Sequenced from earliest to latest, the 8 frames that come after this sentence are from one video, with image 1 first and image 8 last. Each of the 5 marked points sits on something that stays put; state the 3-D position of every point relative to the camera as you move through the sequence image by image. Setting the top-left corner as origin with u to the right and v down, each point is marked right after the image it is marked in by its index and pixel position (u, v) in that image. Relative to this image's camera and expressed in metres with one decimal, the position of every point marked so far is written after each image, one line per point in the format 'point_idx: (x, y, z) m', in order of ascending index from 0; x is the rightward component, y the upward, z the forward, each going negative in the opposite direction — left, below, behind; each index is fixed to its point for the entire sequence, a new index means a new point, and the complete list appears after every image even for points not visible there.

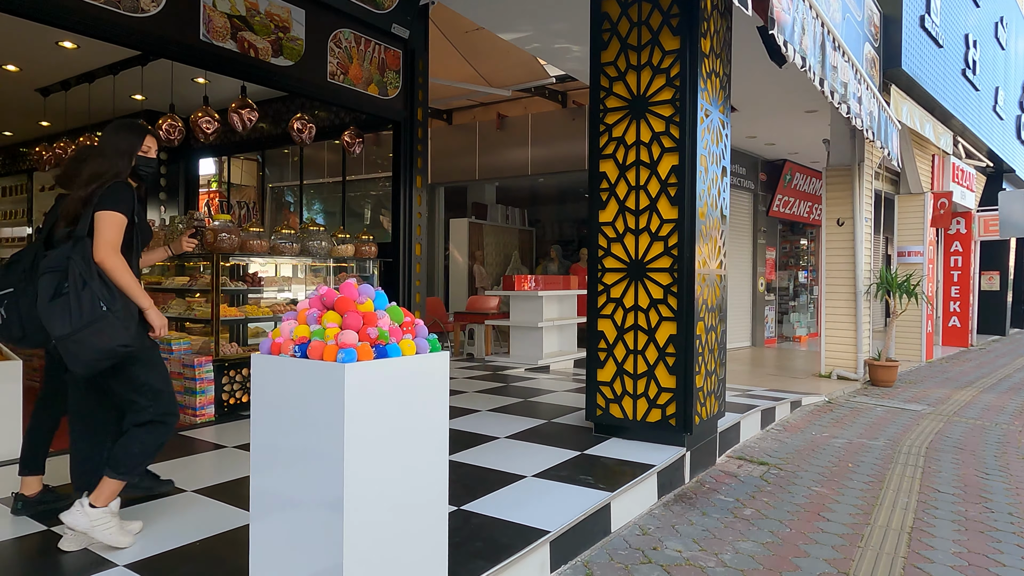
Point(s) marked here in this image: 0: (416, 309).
0: (-0.8, -0.2, +5.3) m
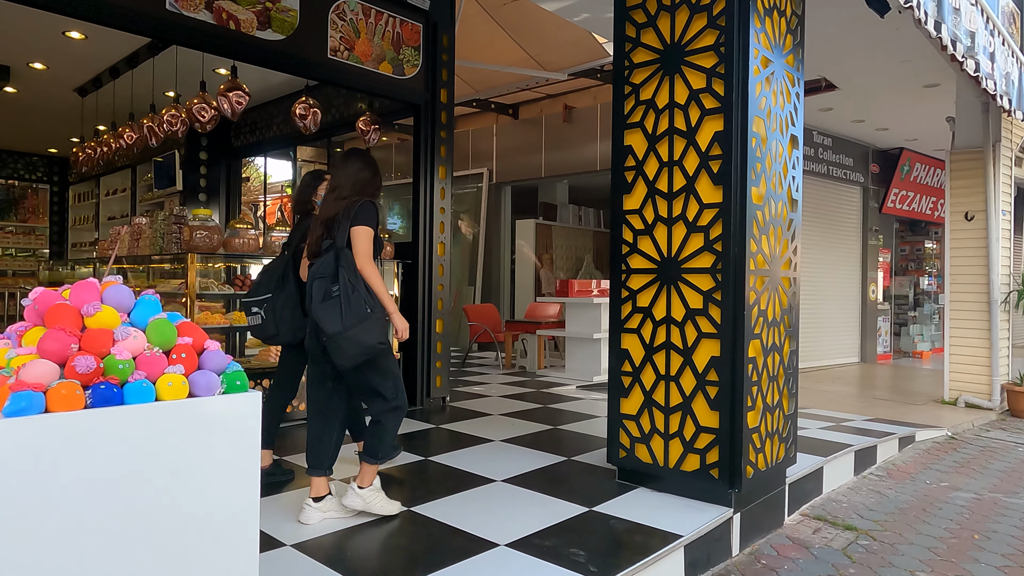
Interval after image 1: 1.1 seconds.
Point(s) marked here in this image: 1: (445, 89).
0: (-0.5, -0.2, +4.6) m
1: (-0.5, +1.4, +4.7) m
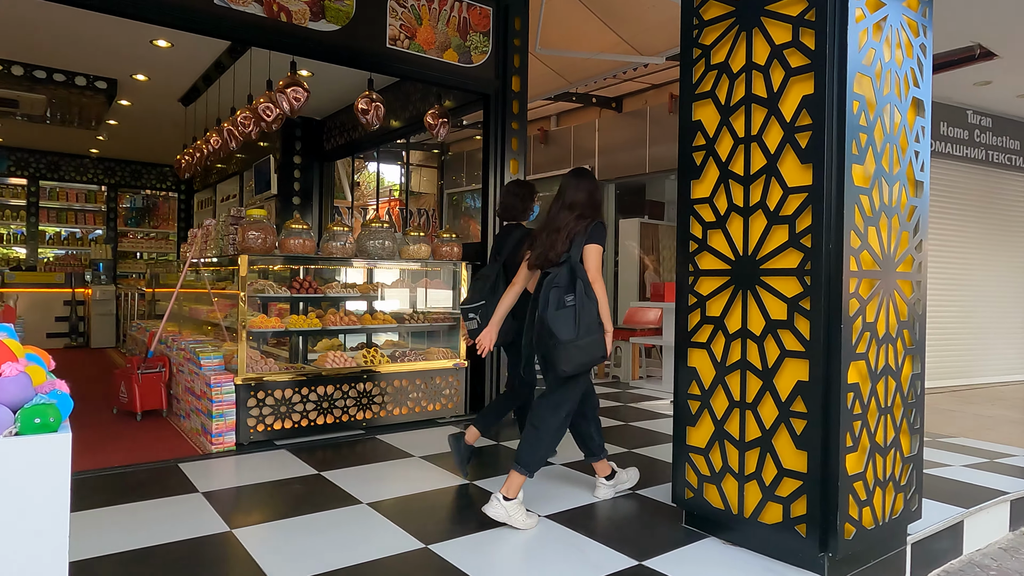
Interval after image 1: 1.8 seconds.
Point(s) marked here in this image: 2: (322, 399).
0: (0.0, -0.2, +4.3) m
1: (0.0, +1.4, +4.3) m
2: (-1.1, -0.6, +3.7) m
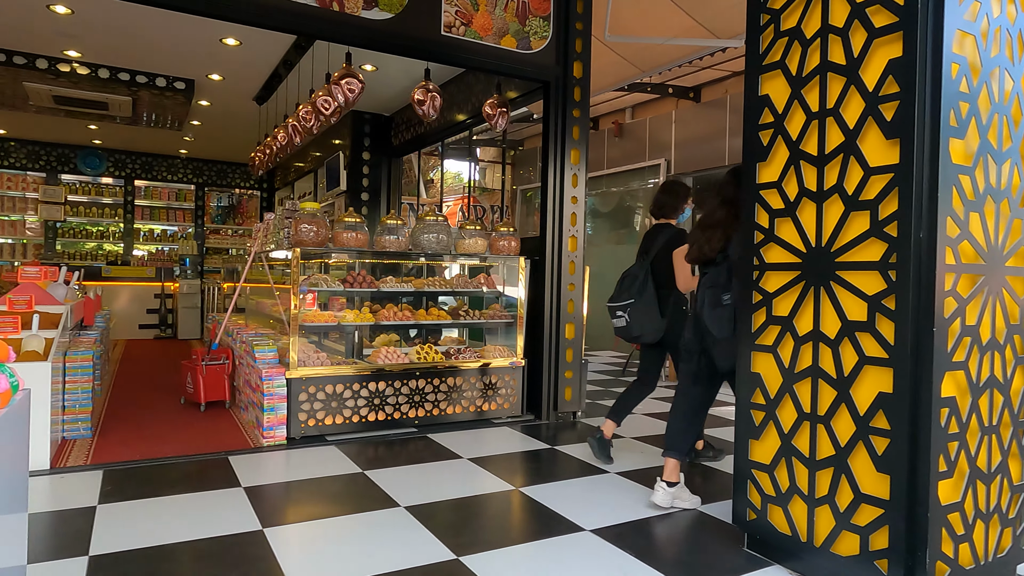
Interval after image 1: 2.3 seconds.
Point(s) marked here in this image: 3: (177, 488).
0: (+0.3, -0.2, +4.1) m
1: (+0.4, +1.4, +4.1) m
2: (-0.8, -0.6, +3.7) m
3: (-1.4, -0.8, +2.7) m
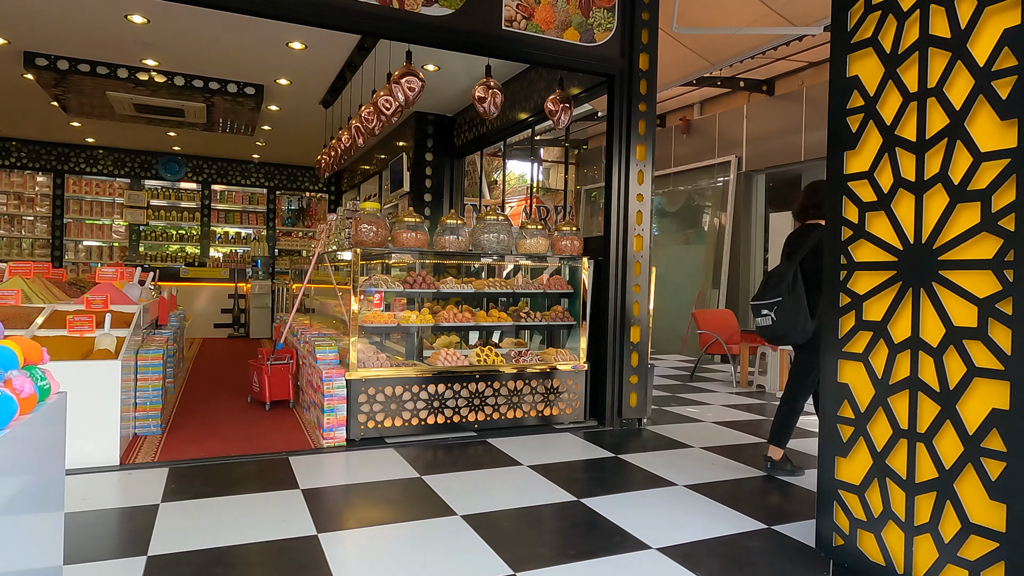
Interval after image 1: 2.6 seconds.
0: (+0.7, -0.2, +3.9) m
1: (+0.8, +1.4, +3.9) m
2: (-0.4, -0.6, +3.6) m
3: (-1.1, -0.8, +2.7) m
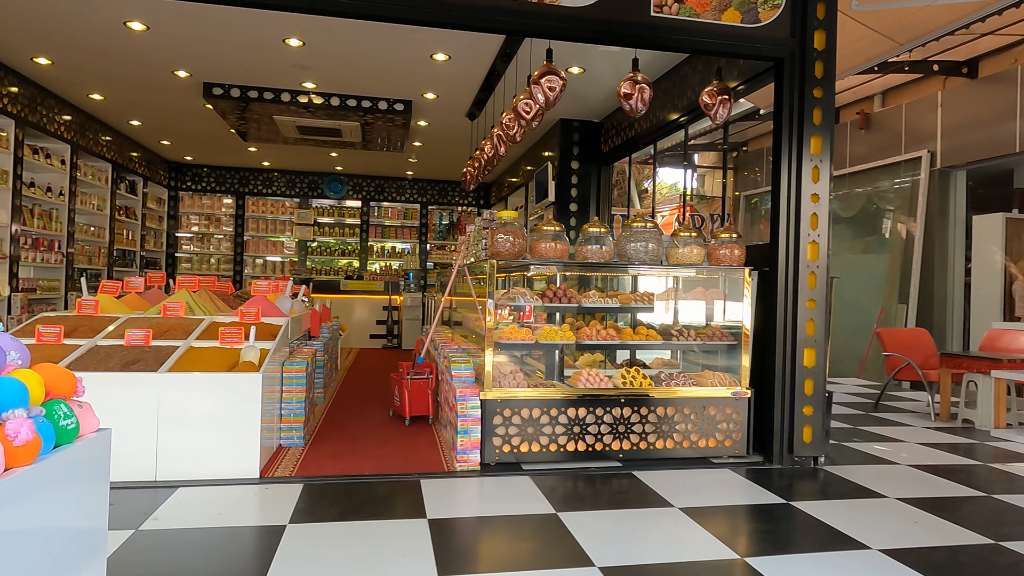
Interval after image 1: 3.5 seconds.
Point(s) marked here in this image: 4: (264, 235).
0: (+1.5, -0.3, +3.4) m
1: (+1.6, +1.3, +3.4) m
2: (+0.3, -0.7, +3.3) m
3: (-0.6, -0.9, +2.6) m
4: (-3.7, +0.8, +10.0) m
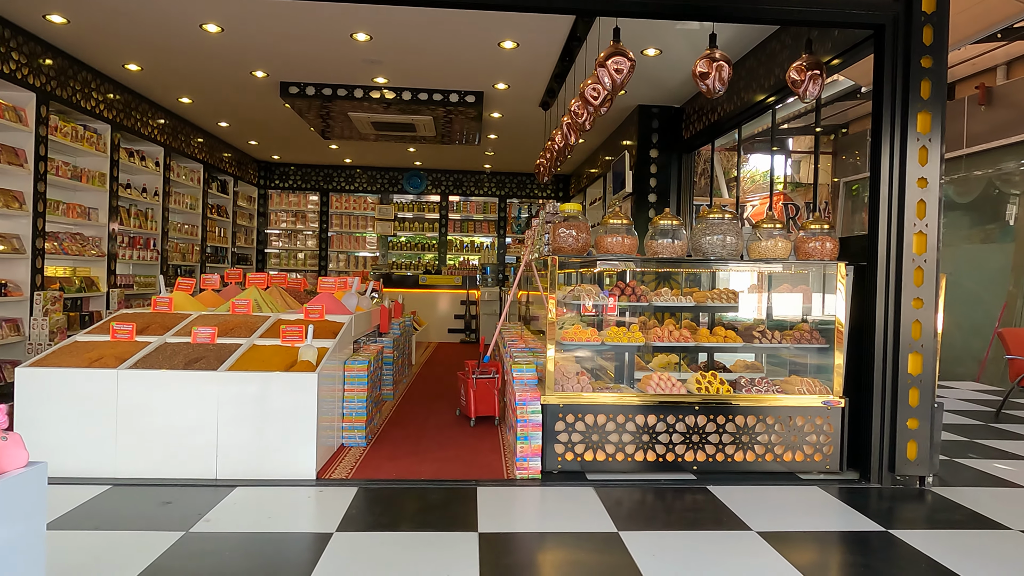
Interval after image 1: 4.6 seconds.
0: (+1.8, -0.3, +3.0) m
1: (+1.9, +1.3, +3.0) m
2: (+0.6, -0.7, +3.1) m
3: (-0.4, -0.9, +2.5) m
4: (-2.5, +0.9, +10.2) m
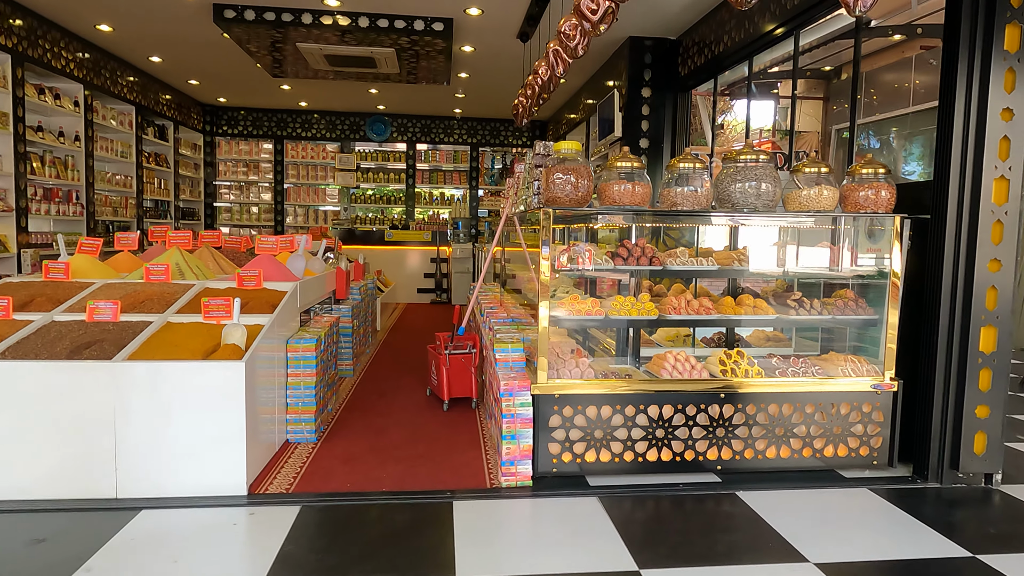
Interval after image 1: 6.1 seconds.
0: (+1.7, -0.1, +2.4) m
1: (+1.8, +1.5, +2.3) m
2: (+0.5, -0.5, +2.5) m
3: (-0.4, -0.8, +1.9) m
4: (-2.9, +1.5, +9.3) m
